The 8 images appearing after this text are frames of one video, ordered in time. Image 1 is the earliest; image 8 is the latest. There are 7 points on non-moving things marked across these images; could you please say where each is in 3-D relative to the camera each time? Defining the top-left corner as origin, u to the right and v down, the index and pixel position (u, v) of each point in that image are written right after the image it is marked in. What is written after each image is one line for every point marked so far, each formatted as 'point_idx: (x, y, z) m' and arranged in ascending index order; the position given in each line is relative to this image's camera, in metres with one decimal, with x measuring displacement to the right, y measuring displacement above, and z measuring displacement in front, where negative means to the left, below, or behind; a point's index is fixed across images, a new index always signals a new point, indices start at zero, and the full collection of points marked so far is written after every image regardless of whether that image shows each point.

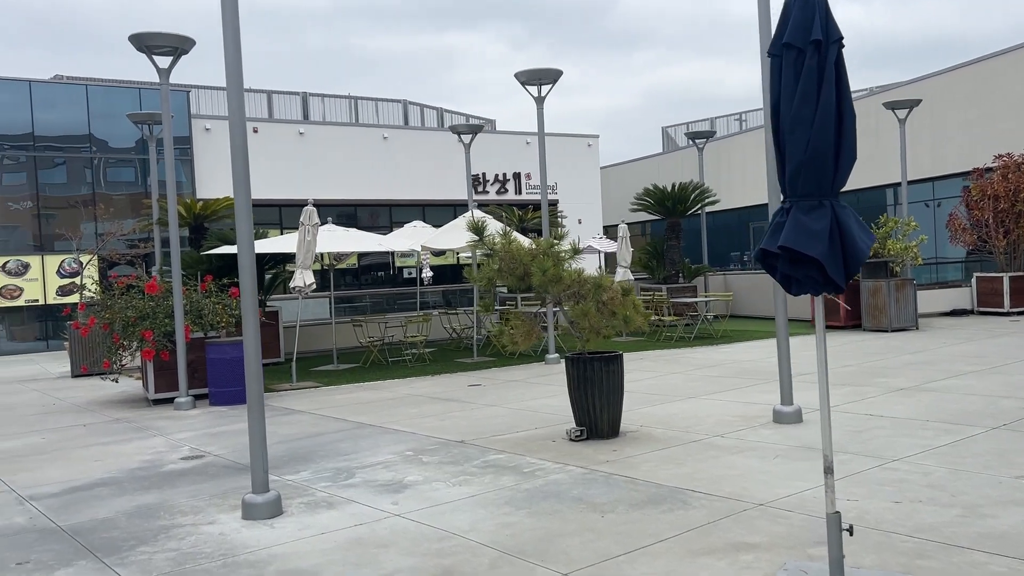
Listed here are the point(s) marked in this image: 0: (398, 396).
0: (-1.6, -1.5, +11.6) m
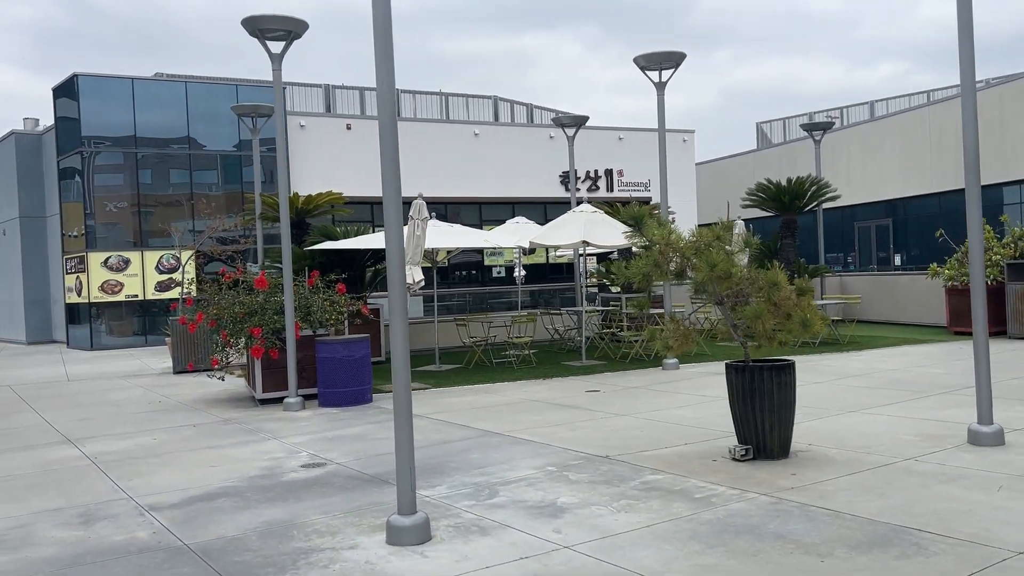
0: (0.0, -1.5, +10.8) m
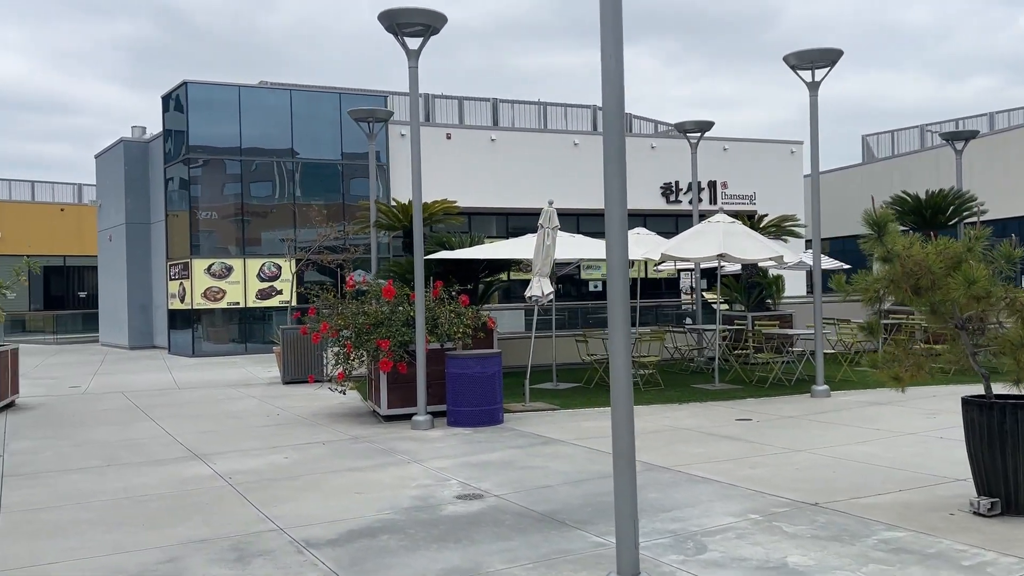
0: (+1.8, -1.7, +9.9) m
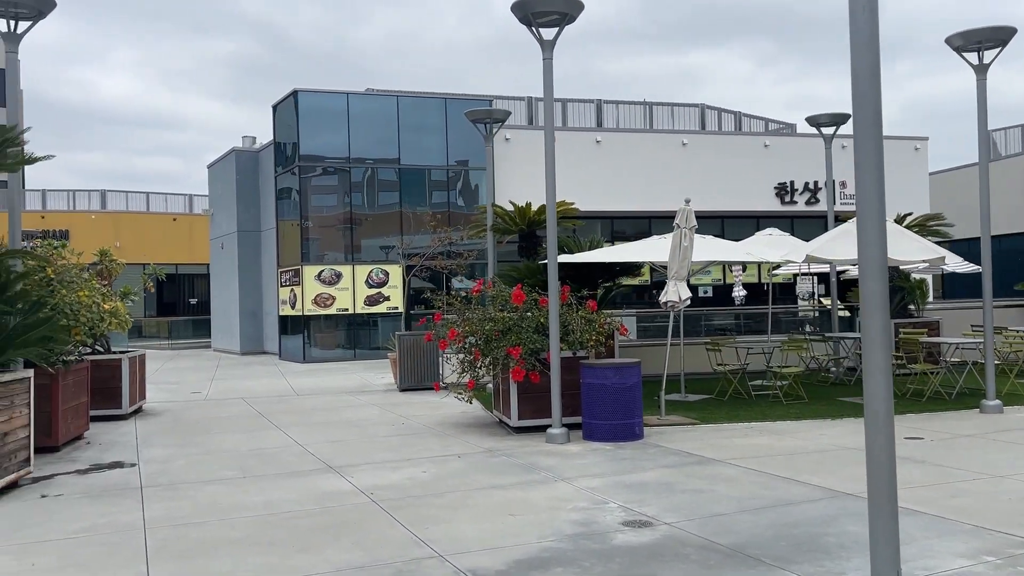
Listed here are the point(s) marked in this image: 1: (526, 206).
0: (+3.3, -1.7, +8.9) m
1: (+0.2, +1.5, +15.1) m
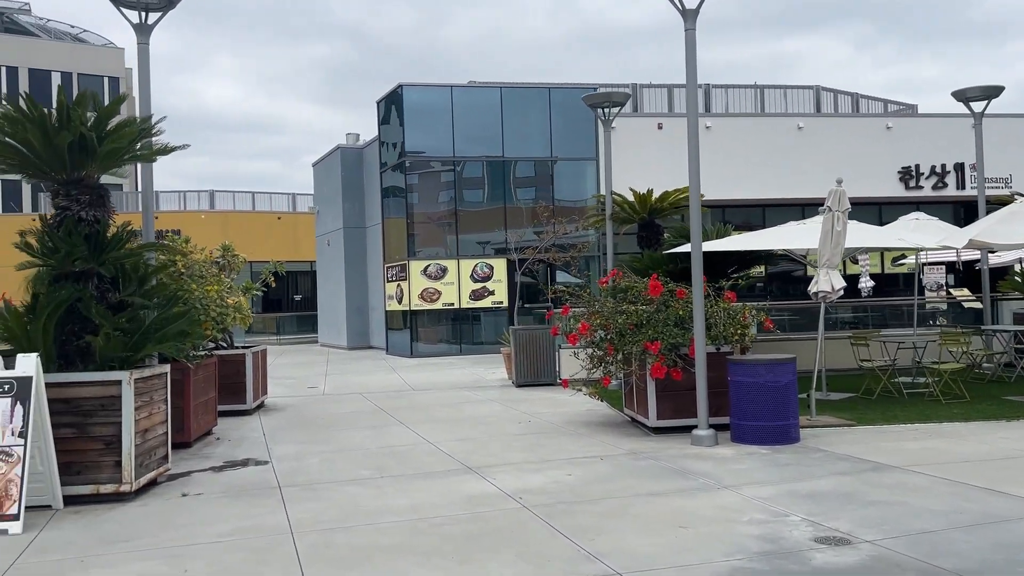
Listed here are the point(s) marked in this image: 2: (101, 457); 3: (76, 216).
0: (+4.8, -1.6, +7.9) m
1: (+2.3, +1.6, +14.4) m
2: (-3.5, -1.4, +7.0) m
3: (-3.7, +0.6, +7.2) m
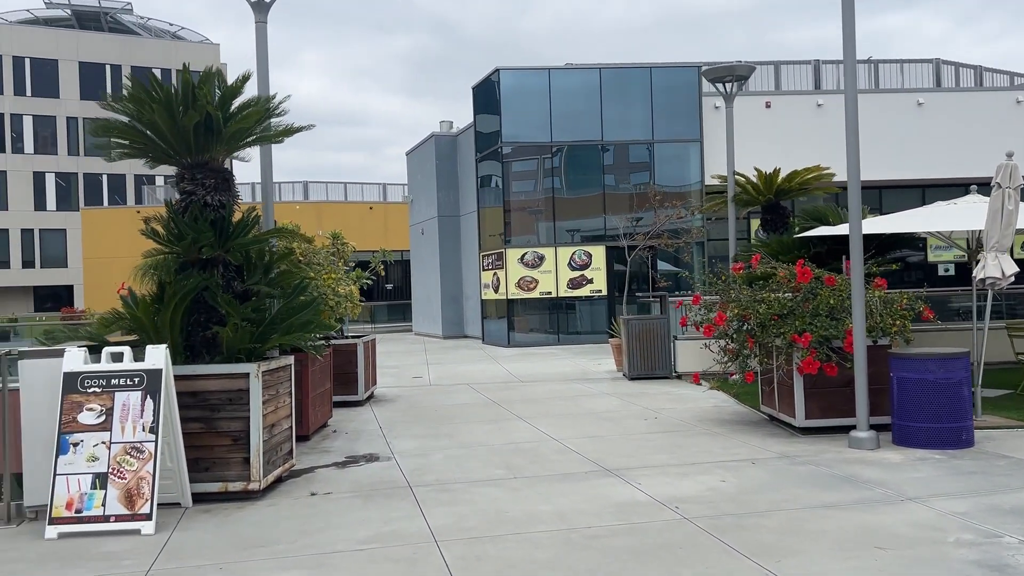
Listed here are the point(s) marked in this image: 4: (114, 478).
0: (+6.0, -1.5, +6.8) m
1: (+4.2, +1.8, +13.4) m
2: (-2.3, -1.3, +6.7) m
3: (-2.5, +0.7, +6.8) m
4: (-2.9, -1.4, +6.0) m
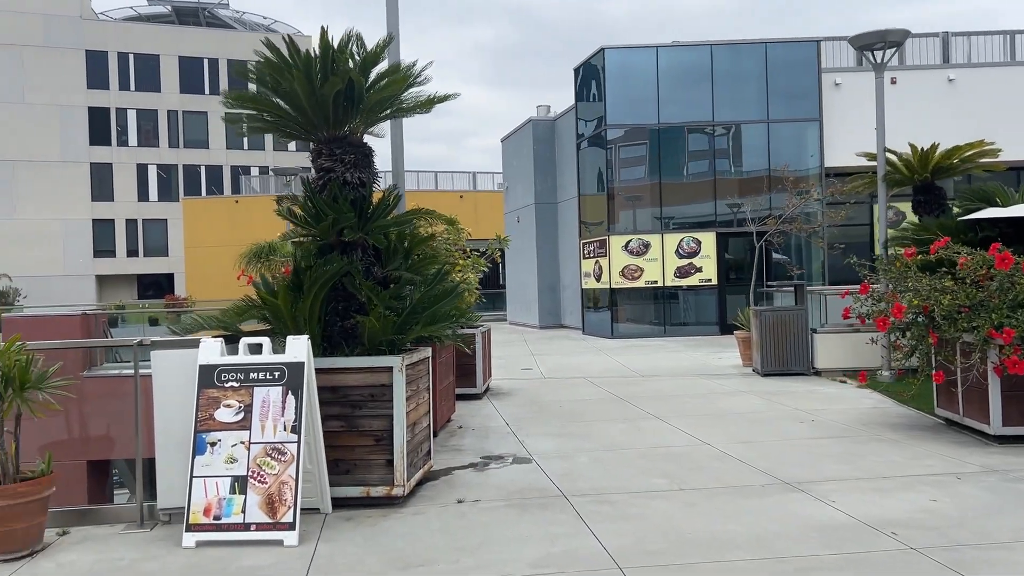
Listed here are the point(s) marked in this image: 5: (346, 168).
0: (+7.2, -1.4, +5.4) m
1: (+6.1, +2.0, +12.1) m
2: (-1.0, -1.2, +6.1) m
3: (-1.3, +0.8, +6.2) m
4: (-1.7, -1.3, +5.4) m
5: (-1.3, +0.9, +6.3) m
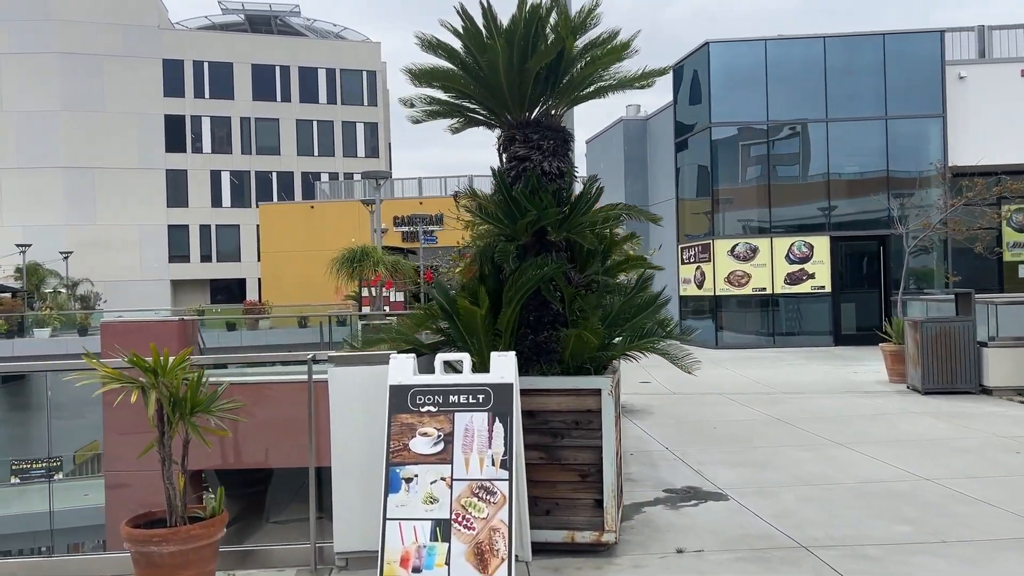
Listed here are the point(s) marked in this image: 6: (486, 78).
0: (+8.6, -1.5, +4.0) m
1: (+7.9, +1.9, +10.7) m
2: (+0.4, -1.3, +5.2) m
3: (+0.2, +0.8, +5.3) m
4: (-0.3, -1.3, +4.5) m
5: (+0.2, +0.9, +5.4) m
6: (-0.1, +1.3, +5.3) m
